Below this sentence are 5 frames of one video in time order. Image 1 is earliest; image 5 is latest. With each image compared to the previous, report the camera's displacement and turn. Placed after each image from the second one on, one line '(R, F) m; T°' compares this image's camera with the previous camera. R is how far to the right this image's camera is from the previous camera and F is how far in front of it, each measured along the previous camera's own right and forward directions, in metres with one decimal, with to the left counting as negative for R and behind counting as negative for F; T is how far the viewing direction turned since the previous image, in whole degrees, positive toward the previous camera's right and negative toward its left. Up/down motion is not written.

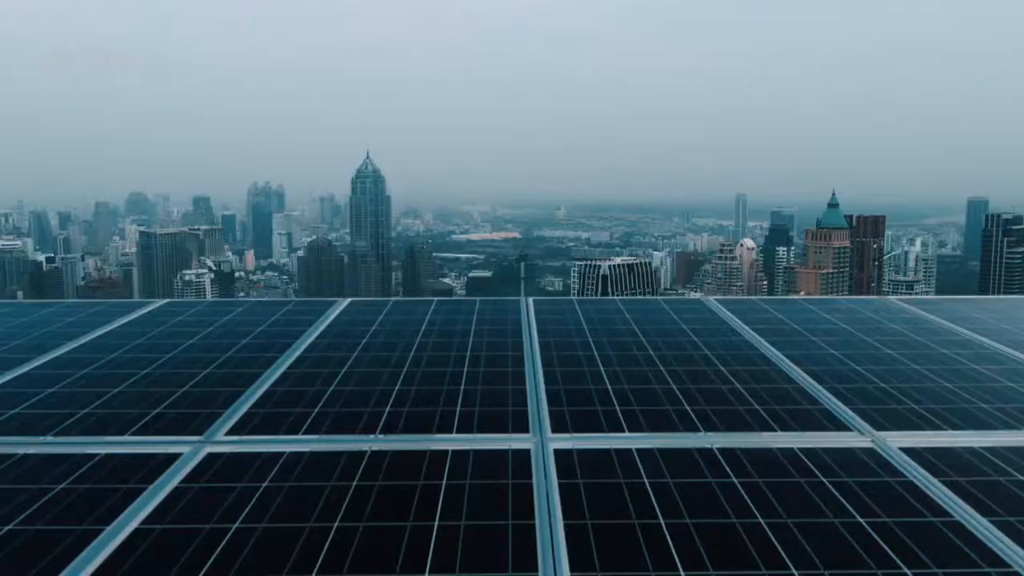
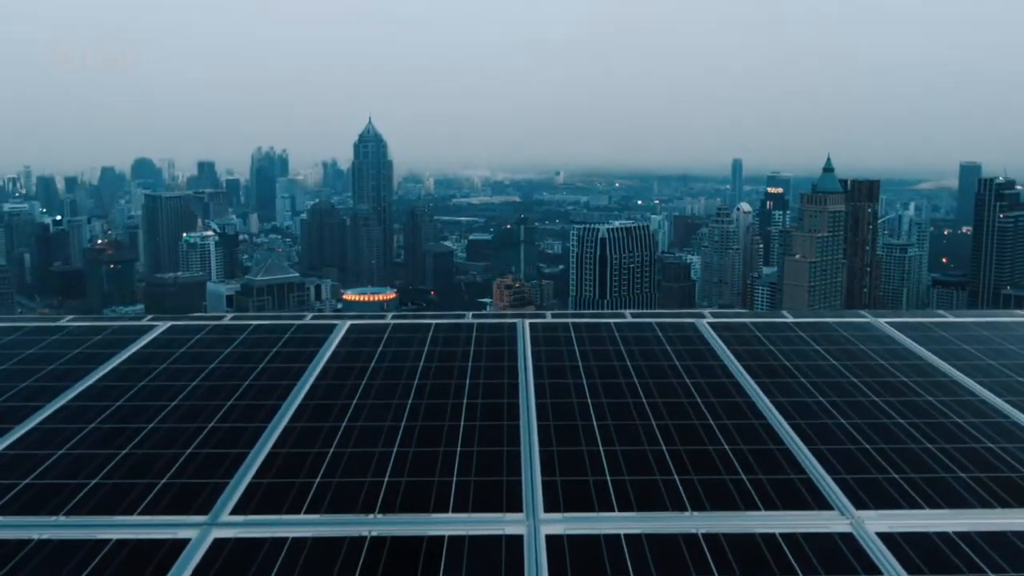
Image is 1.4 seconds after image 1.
(+0.1, -1.3) m; 0°
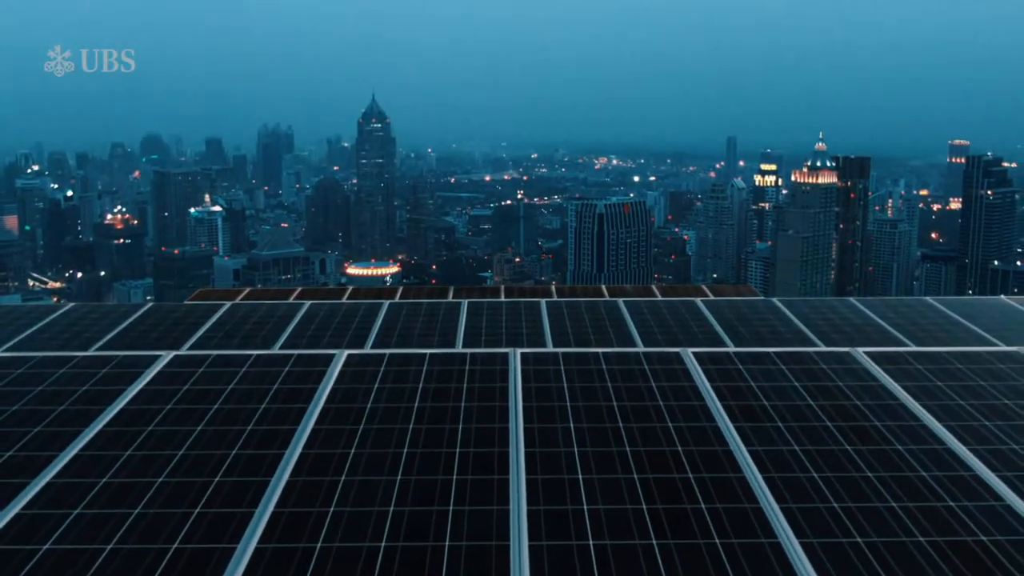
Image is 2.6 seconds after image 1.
(+0.2, -1.9) m; 0°
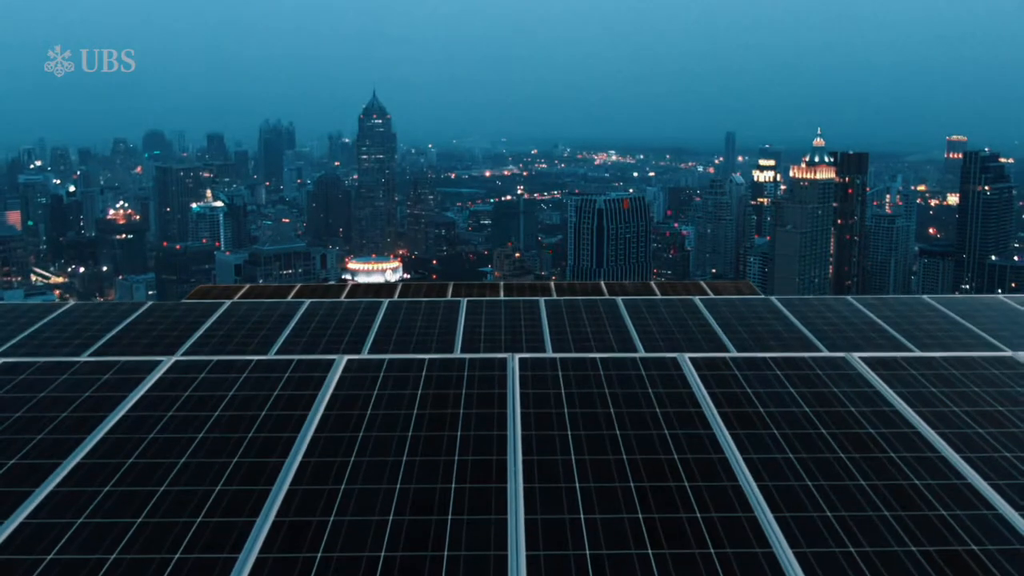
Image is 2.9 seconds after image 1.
(0.0, -0.5) m; 0°
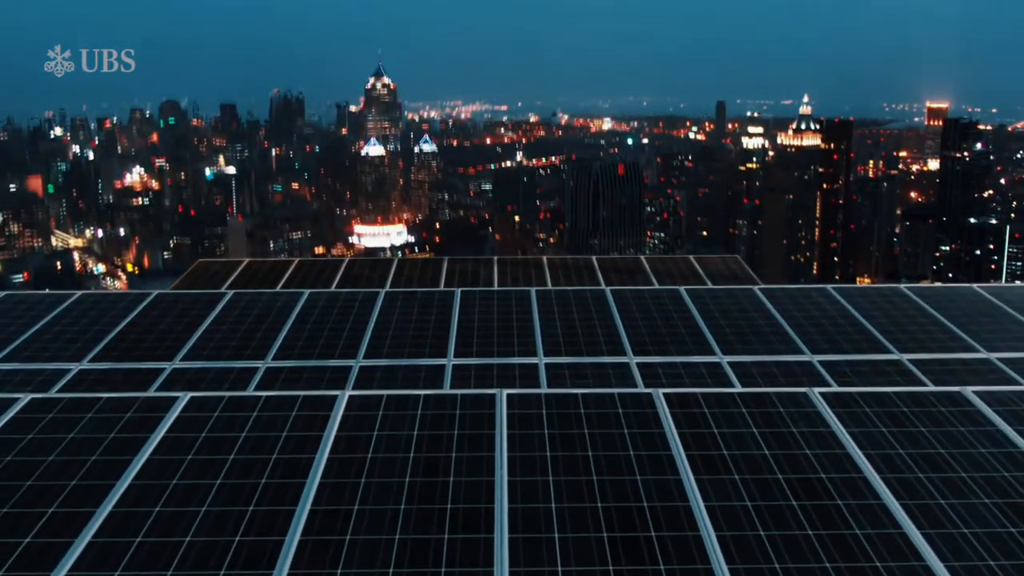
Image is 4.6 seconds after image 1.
(+0.3, -3.7) m; 0°
